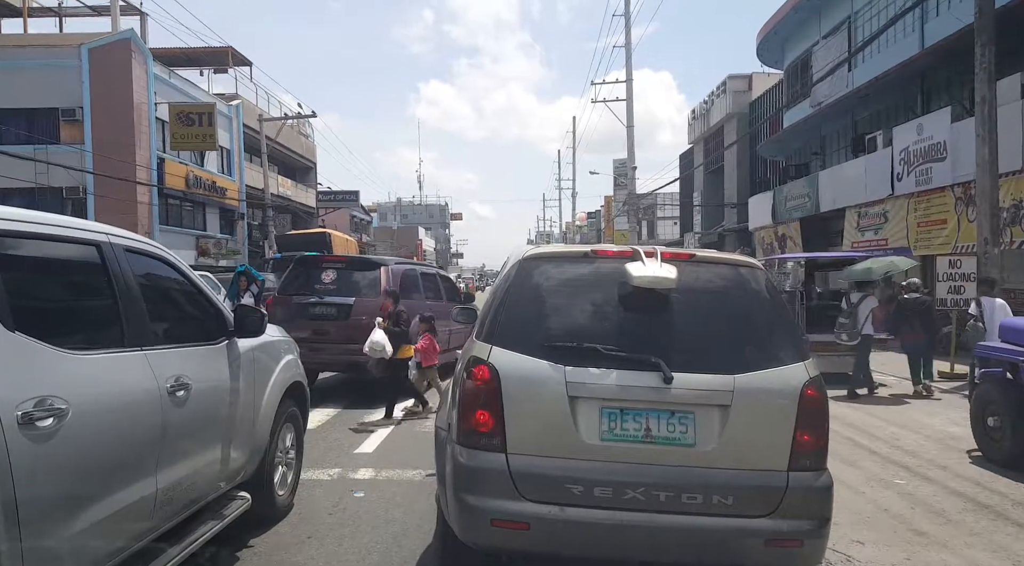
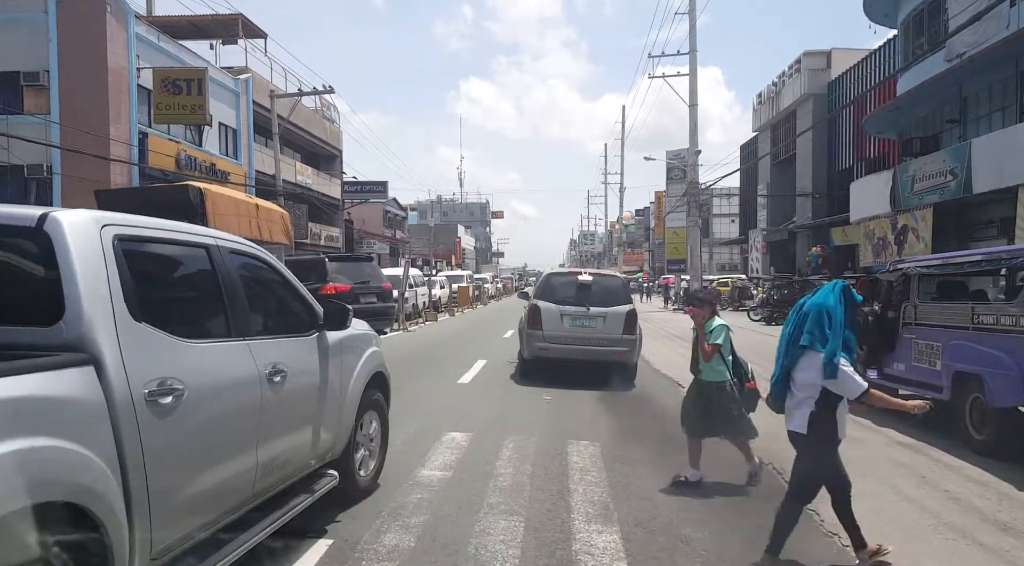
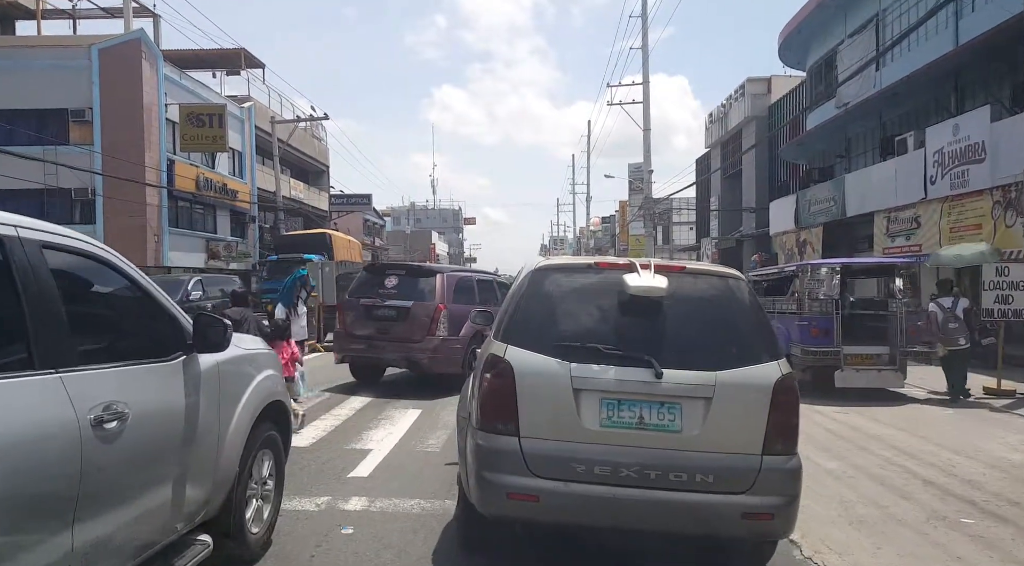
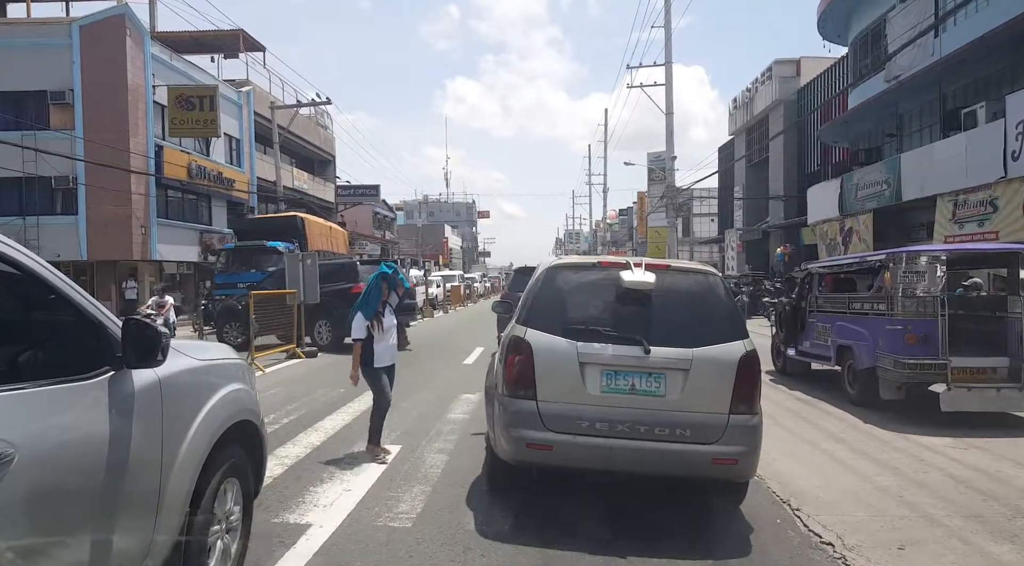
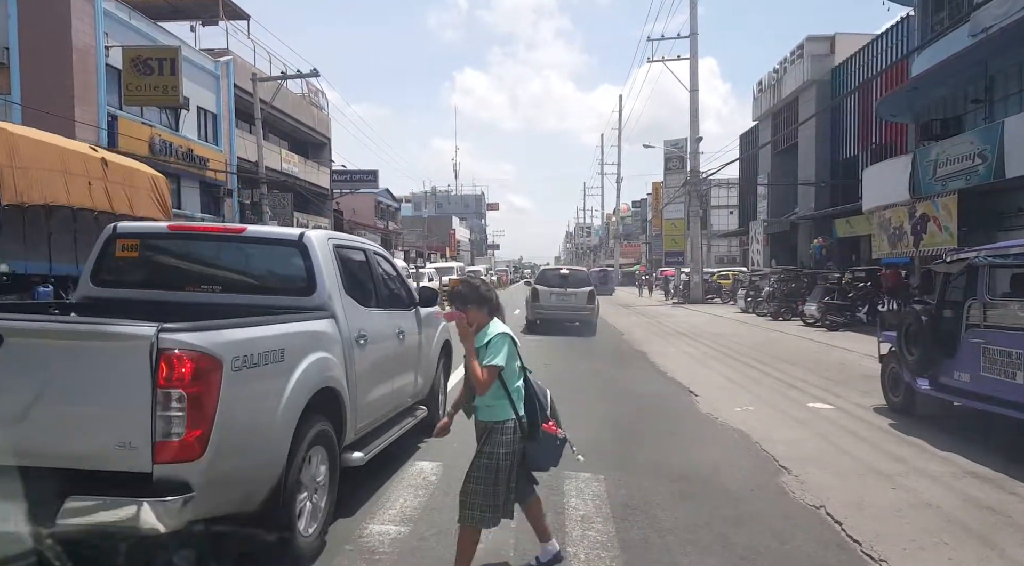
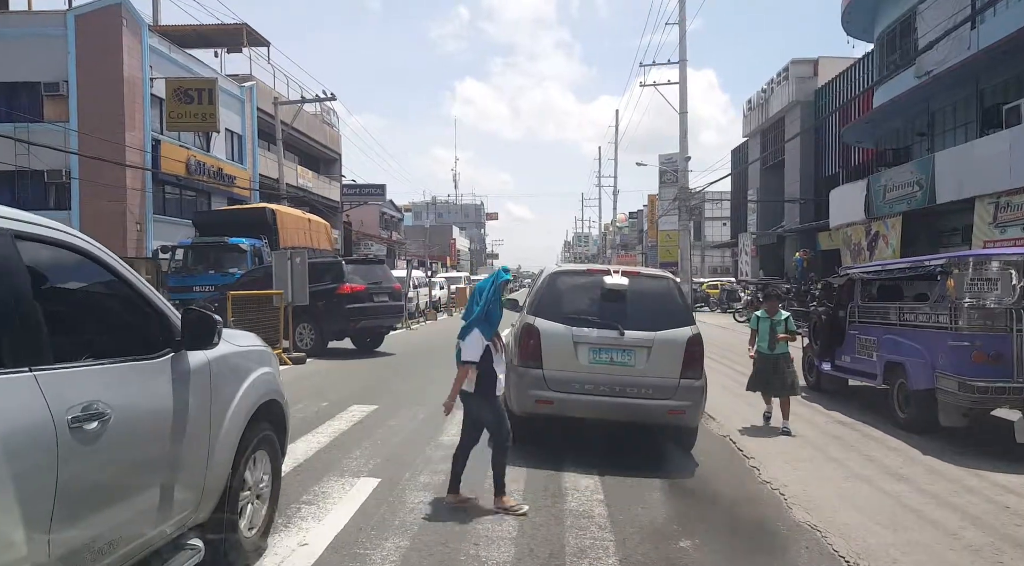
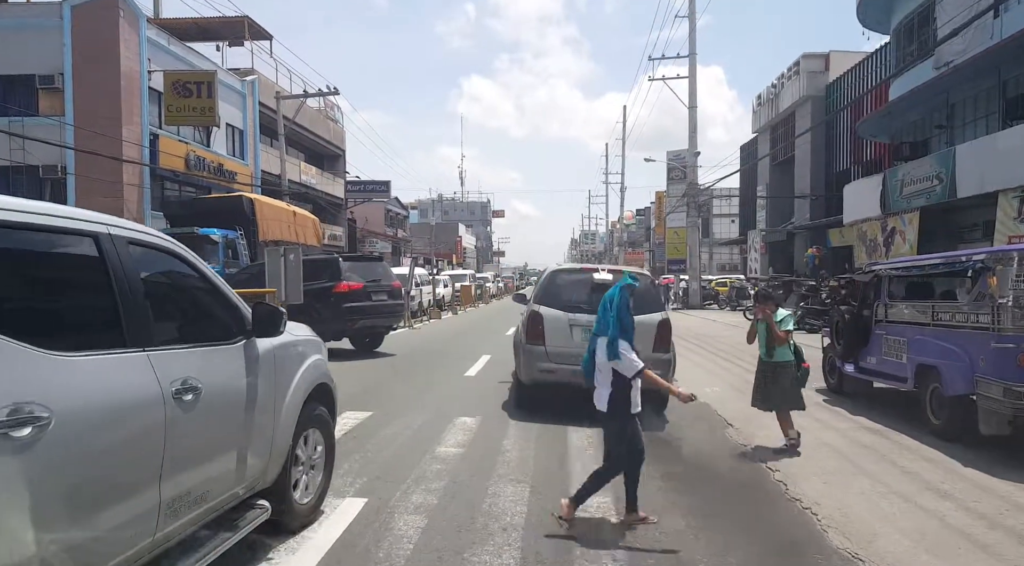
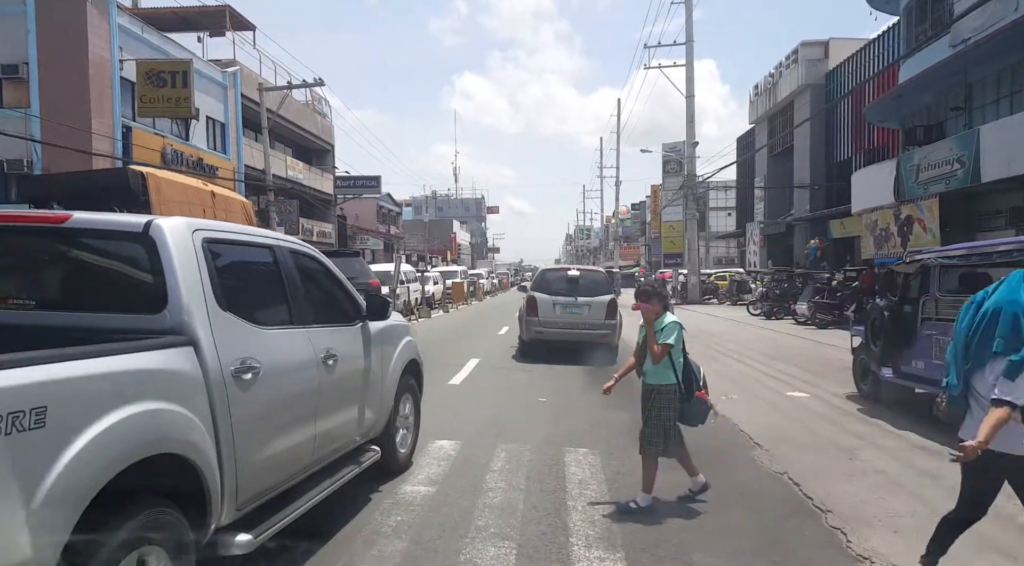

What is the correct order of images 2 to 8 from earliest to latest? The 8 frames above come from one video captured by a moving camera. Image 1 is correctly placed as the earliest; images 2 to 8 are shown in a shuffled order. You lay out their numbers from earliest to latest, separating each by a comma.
3, 4, 6, 7, 2, 8, 5
